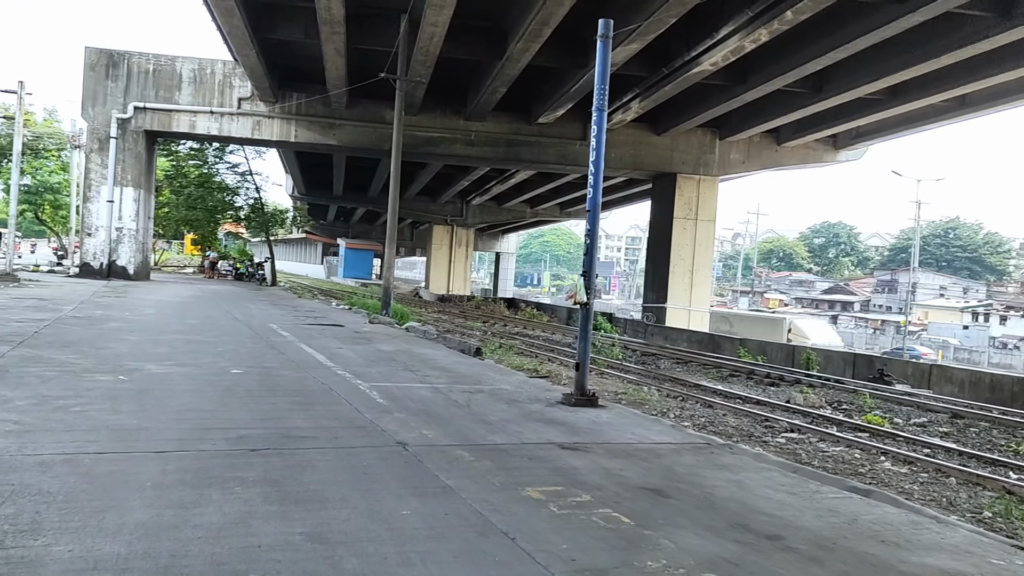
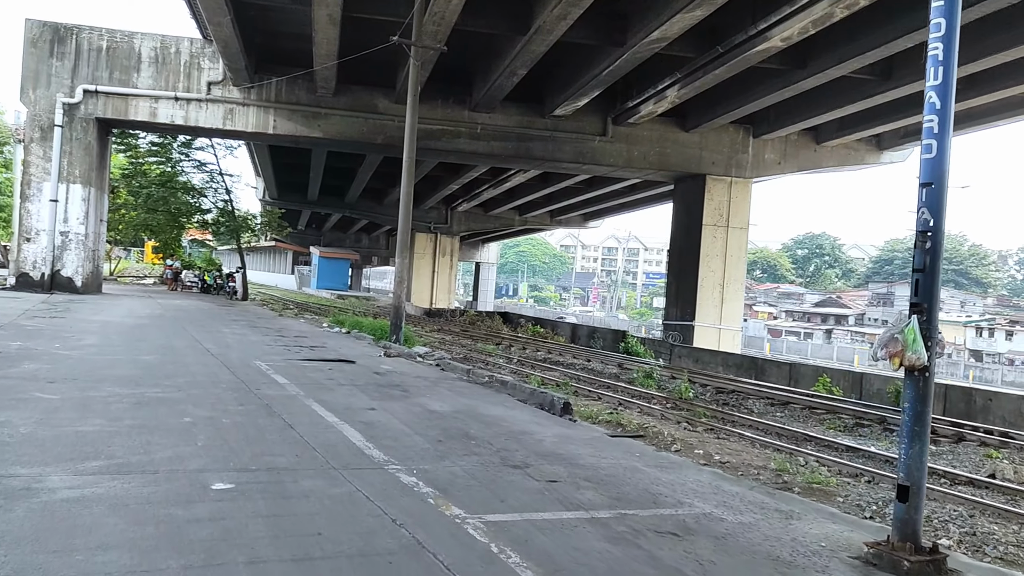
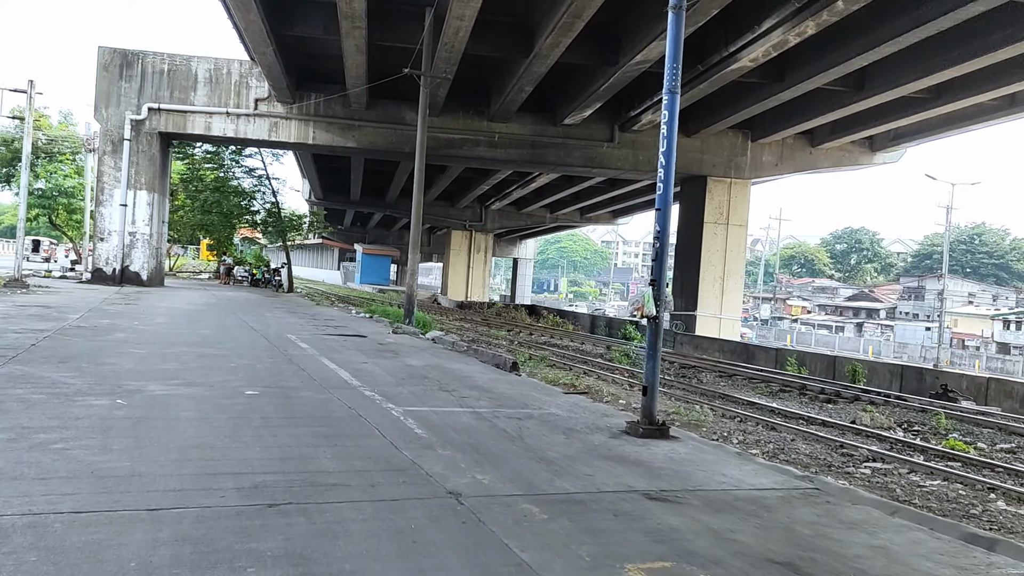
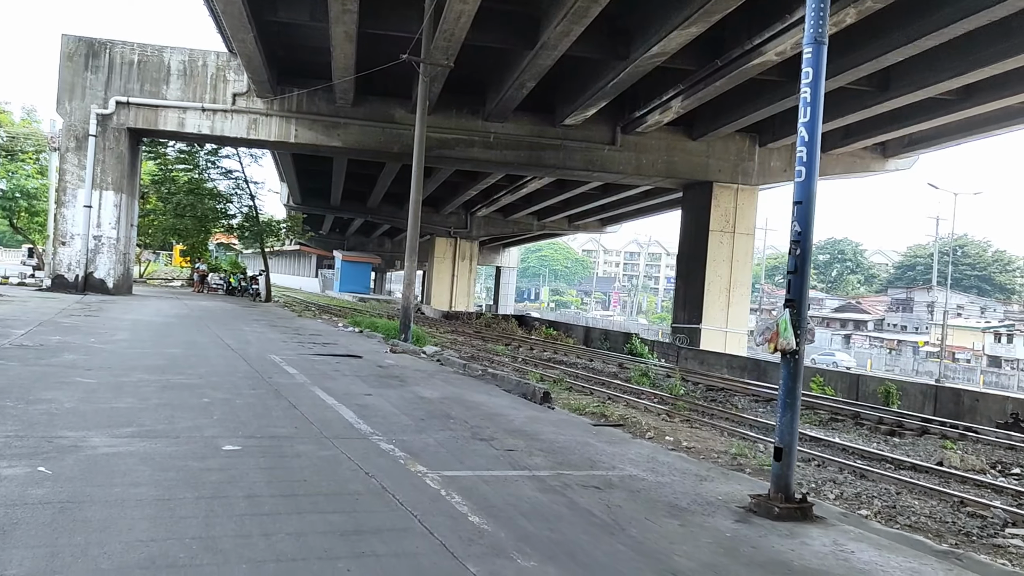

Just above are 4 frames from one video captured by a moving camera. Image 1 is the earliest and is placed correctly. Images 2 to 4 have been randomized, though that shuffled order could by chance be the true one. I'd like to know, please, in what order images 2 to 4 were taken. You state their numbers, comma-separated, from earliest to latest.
3, 4, 2
